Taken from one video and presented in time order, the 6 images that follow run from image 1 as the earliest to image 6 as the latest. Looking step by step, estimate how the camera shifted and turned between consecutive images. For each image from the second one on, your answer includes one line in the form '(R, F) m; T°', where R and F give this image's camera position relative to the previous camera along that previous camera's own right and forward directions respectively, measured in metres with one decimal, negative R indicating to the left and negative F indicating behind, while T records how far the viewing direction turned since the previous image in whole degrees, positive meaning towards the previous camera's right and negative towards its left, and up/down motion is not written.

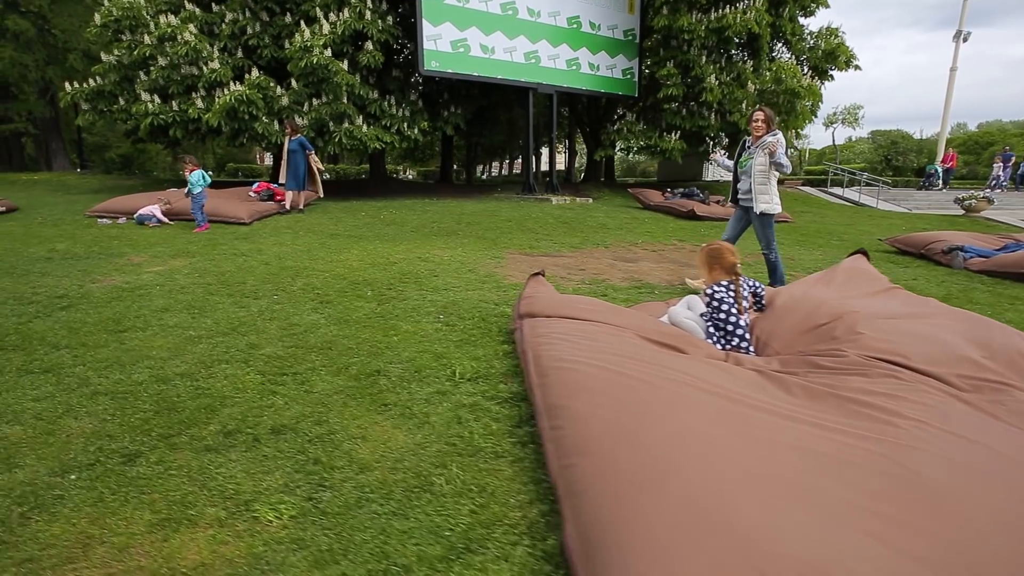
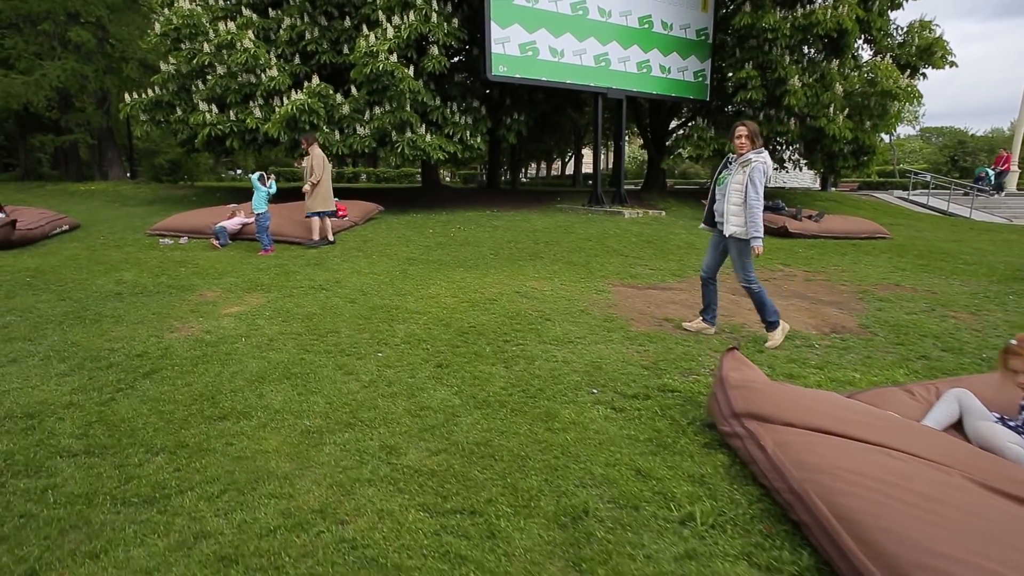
(-0.9, +0.8) m; -3°
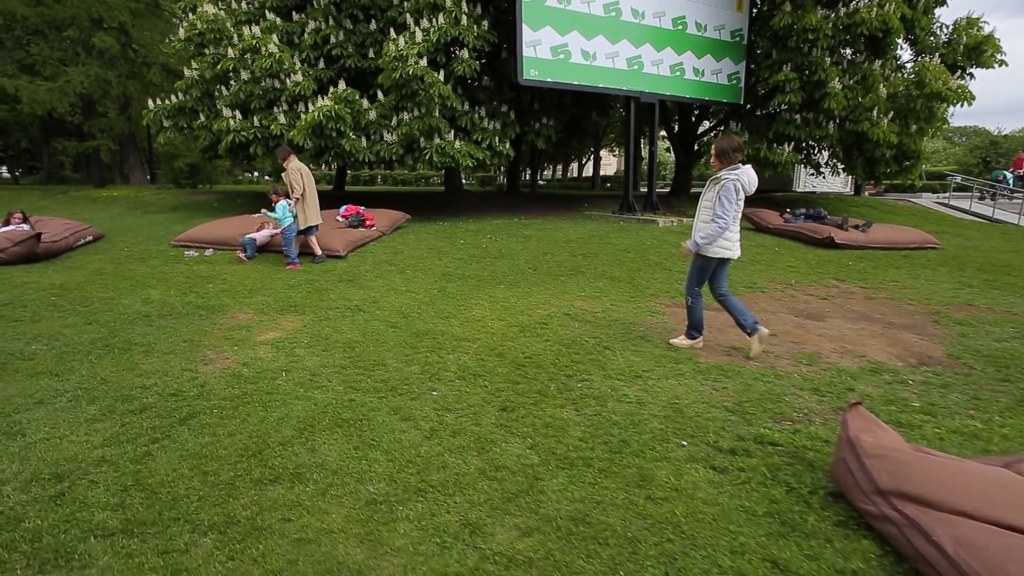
(-0.4, +0.4) m; -1°
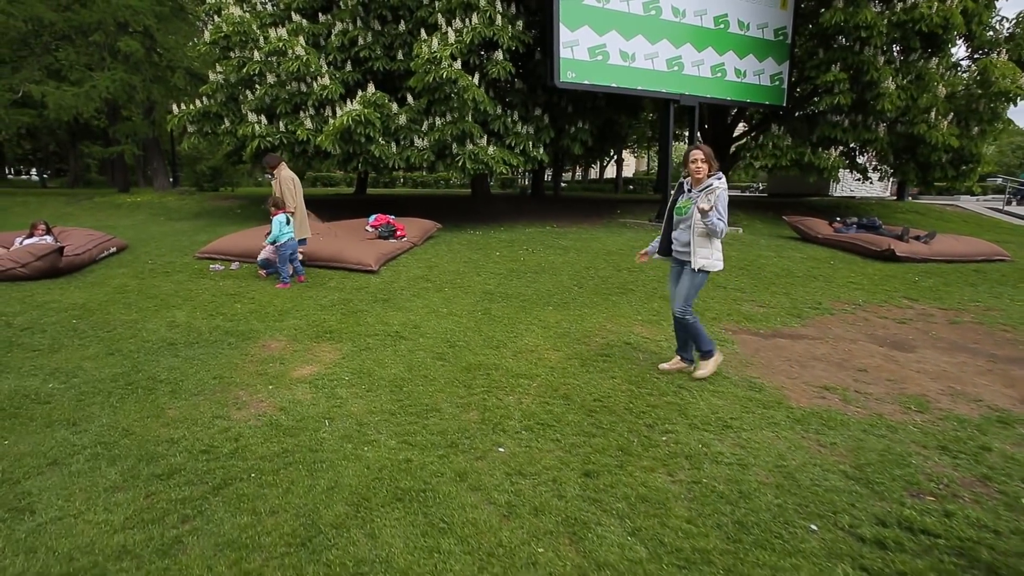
(-0.4, +0.5) m; -2°
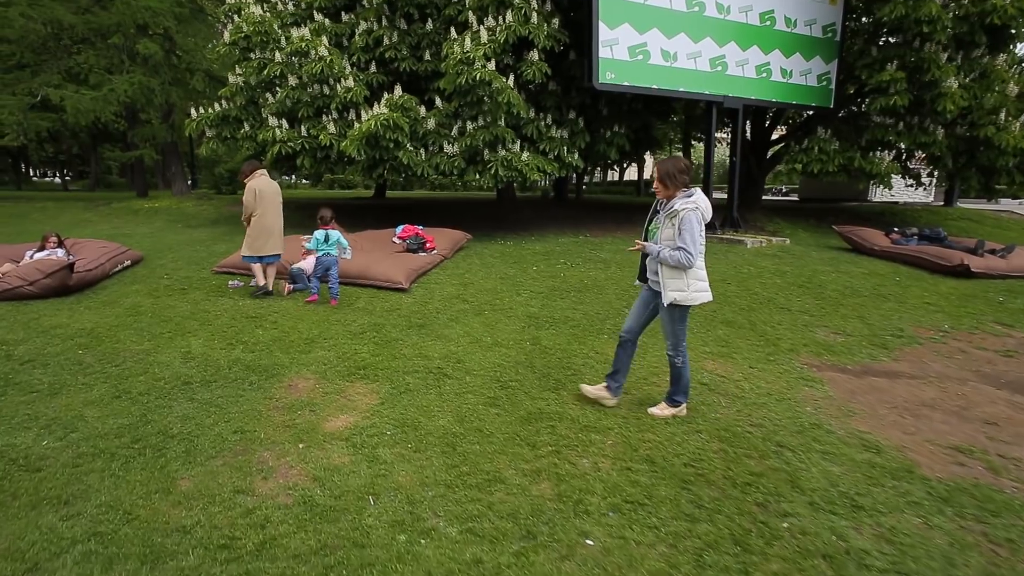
(-0.4, +0.6) m; -1°
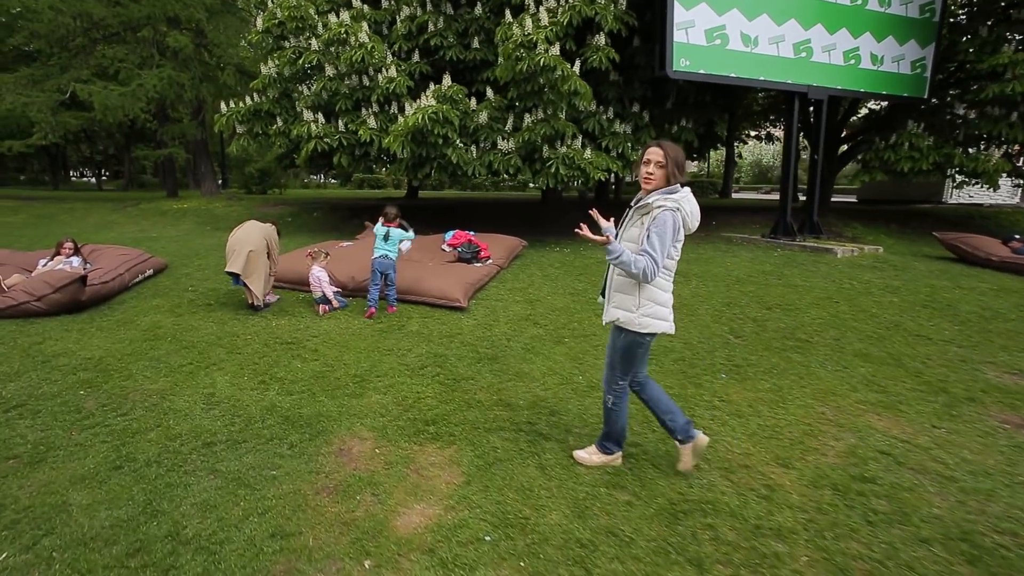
(-0.6, +1.0) m; -2°
